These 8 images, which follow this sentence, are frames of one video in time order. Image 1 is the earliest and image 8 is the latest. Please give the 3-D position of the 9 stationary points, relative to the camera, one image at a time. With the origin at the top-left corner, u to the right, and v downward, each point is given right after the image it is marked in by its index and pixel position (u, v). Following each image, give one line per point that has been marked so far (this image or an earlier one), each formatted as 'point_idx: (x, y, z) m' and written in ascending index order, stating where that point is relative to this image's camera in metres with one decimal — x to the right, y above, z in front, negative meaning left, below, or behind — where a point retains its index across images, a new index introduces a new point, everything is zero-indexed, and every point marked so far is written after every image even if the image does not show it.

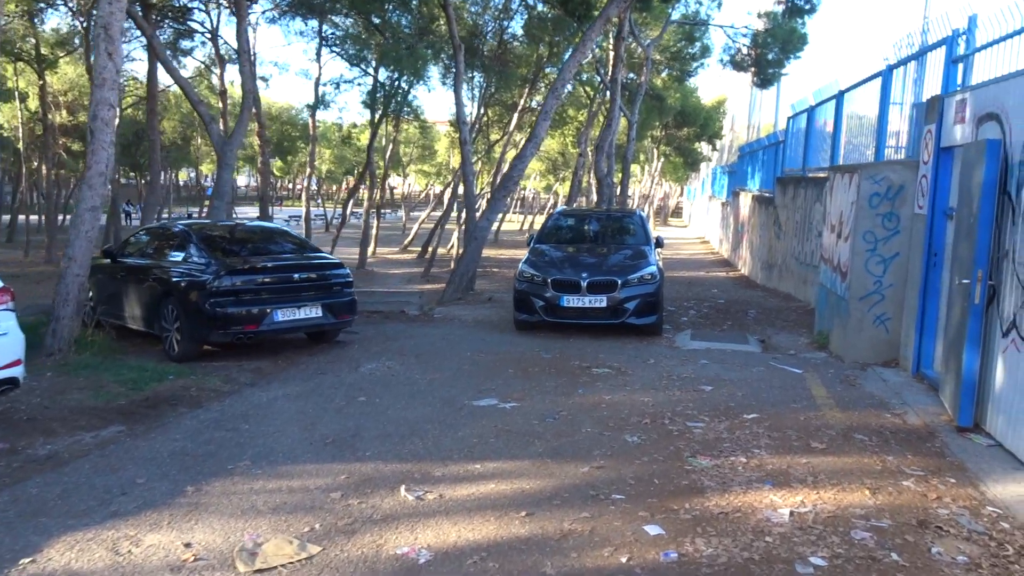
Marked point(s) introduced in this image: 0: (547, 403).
0: (+0.3, -1.1, +7.3) m
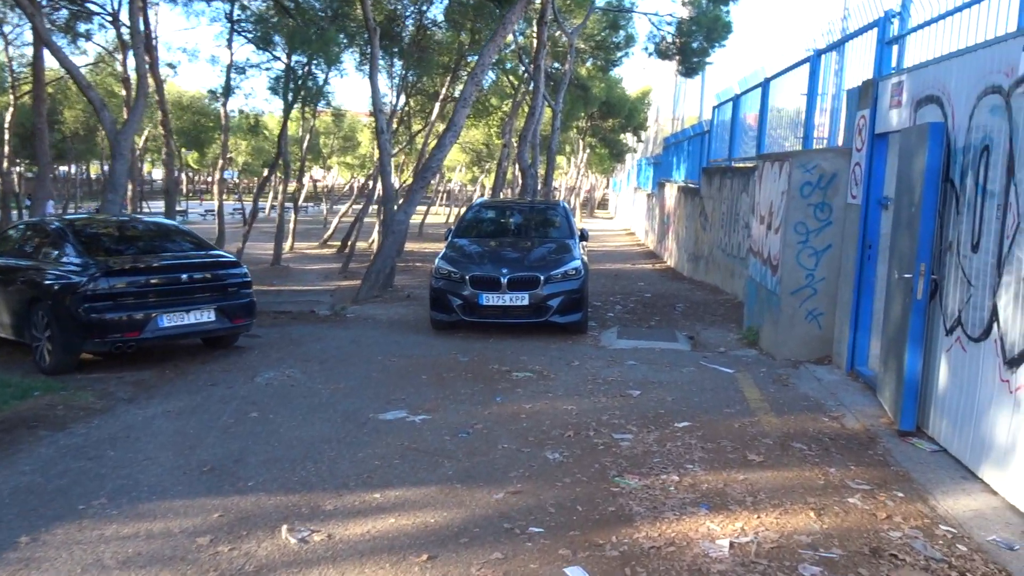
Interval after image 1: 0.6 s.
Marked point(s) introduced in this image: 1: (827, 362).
0: (-0.4, -1.1, +6.6) m
1: (+3.3, -0.8, +8.2) m
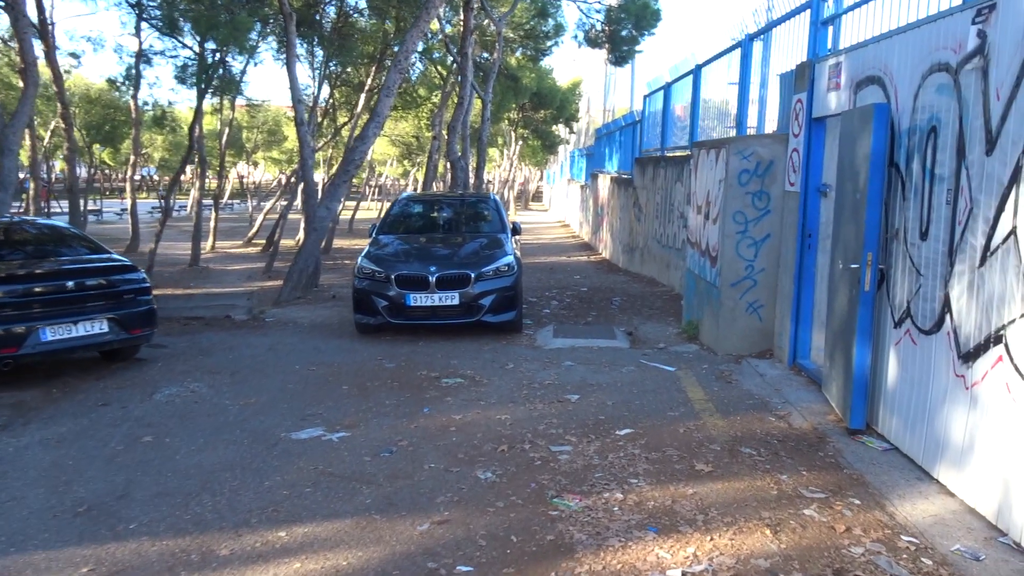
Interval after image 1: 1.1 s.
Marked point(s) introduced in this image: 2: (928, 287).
0: (-1.0, -1.1, +6.0) m
1: (+2.6, -0.7, +7.9) m
2: (+2.7, 0.0, +5.0) m
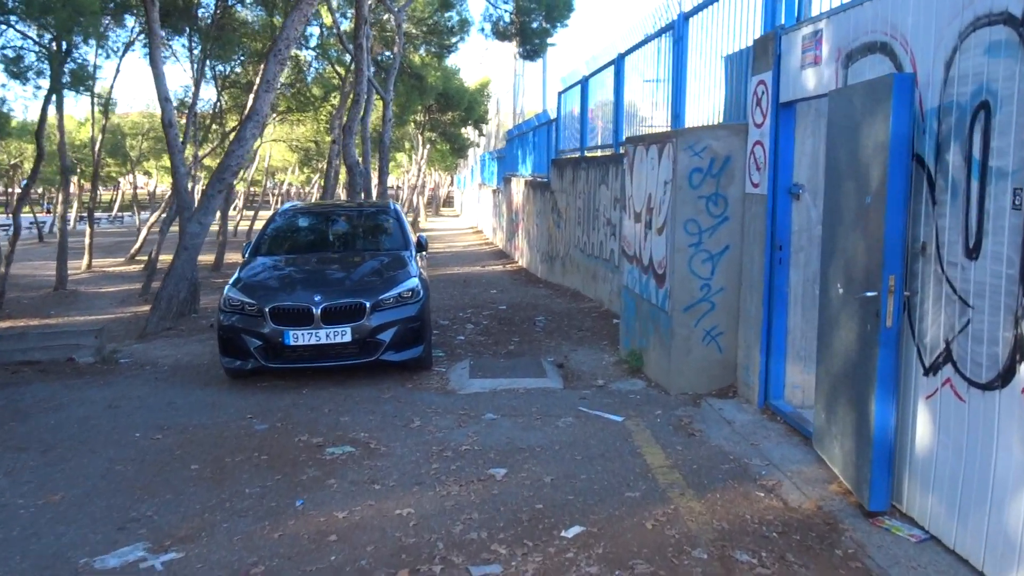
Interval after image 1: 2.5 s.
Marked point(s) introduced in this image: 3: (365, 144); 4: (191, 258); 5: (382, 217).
0: (-1.5, -1.4, +4.3) m
1: (+1.8, -0.9, +6.5) m
2: (+2.2, -0.2, +3.6) m
3: (-3.6, +3.5, +18.9) m
4: (-5.0, +0.5, +12.2) m
5: (-1.7, +0.9, +10.4) m
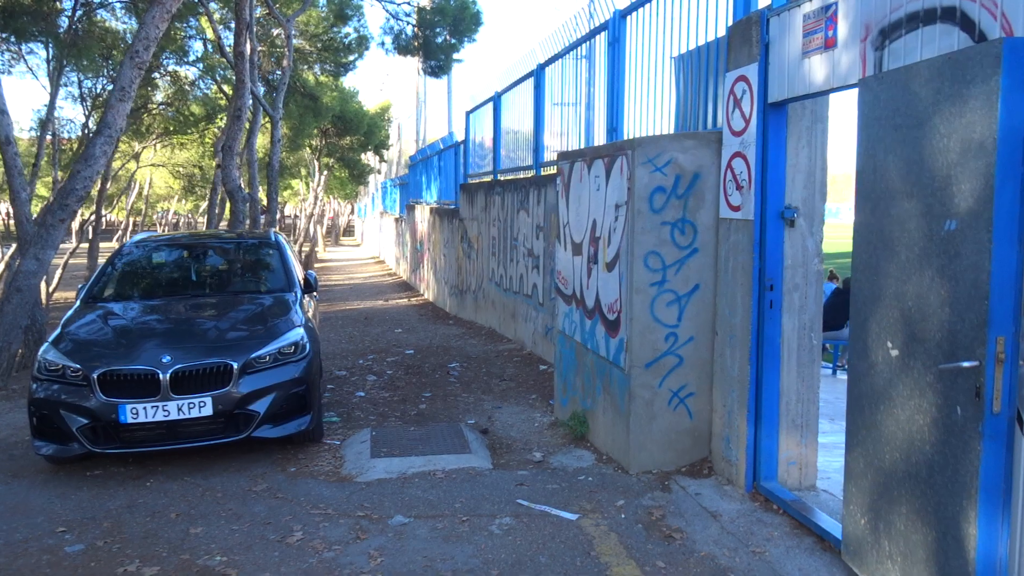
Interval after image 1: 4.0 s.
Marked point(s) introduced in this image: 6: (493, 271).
0: (-1.8, -1.7, +2.5) m
1: (+1.3, -1.2, +5.1) m
2: (+2.0, -0.4, +2.3) m
3: (-5.7, +2.6, +17.0) m
4: (-6.3, -0.2, +10.0) m
5: (-2.8, +0.4, +8.7) m
6: (-0.3, +0.3, +12.9) m
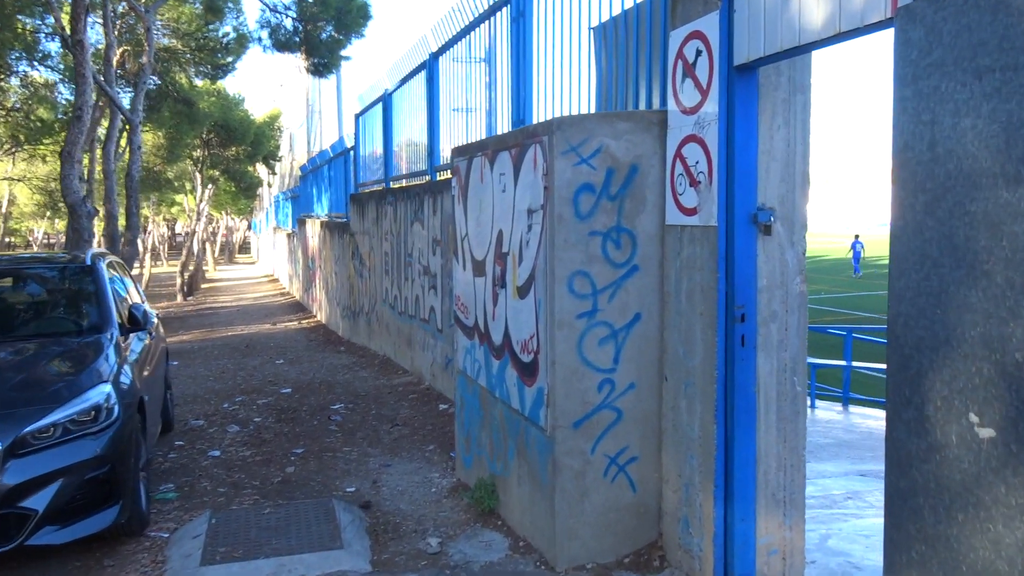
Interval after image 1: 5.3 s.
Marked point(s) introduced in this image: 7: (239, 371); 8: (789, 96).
0: (-2.0, -1.9, +0.9) m
1: (+0.7, -1.4, +3.8) m
2: (+1.7, -0.5, +1.2) m
3: (-7.7, +2.1, +14.8) m
4: (-7.4, -0.6, +7.8) m
5: (-3.8, +0.1, +6.9) m
6: (-1.8, 0.0, +11.4) m
7: (-4.1, -1.2, +11.9) m
8: (+1.2, +0.9, +3.4) m
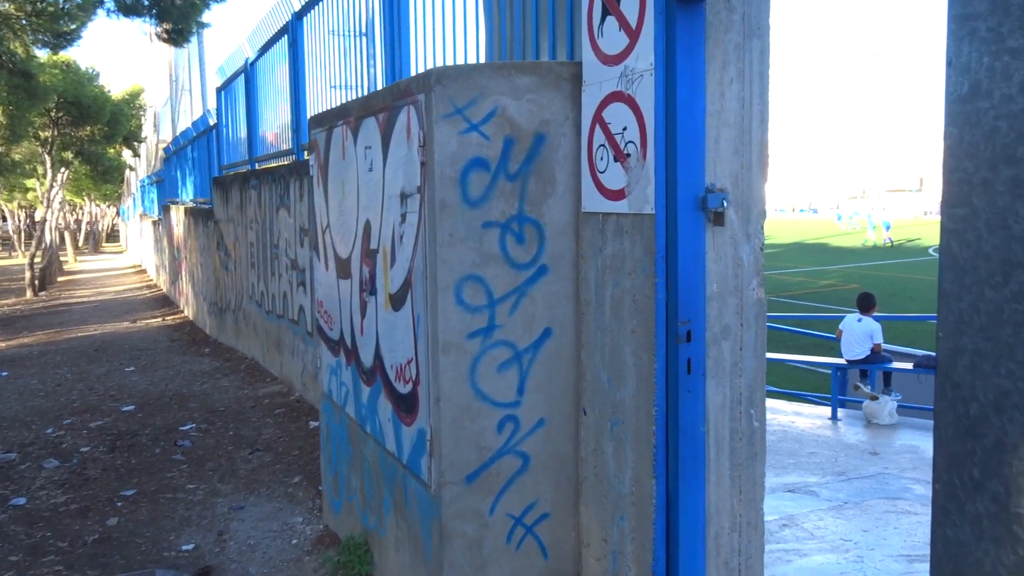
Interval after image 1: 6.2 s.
0: (-2.0, -2.0, -0.3) m
1: (+0.3, -1.4, +3.0) m
2: (+1.6, -0.5, +0.4) m
3: (-9.7, +2.1, +12.6) m
4: (-8.3, -0.7, +5.7) m
5: (-4.7, 0.0, +5.3) m
6: (-3.4, 0.0, +10.1) m
7: (-5.7, -1.2, +10.2) m
8: (+0.8, +0.8, +2.6) m
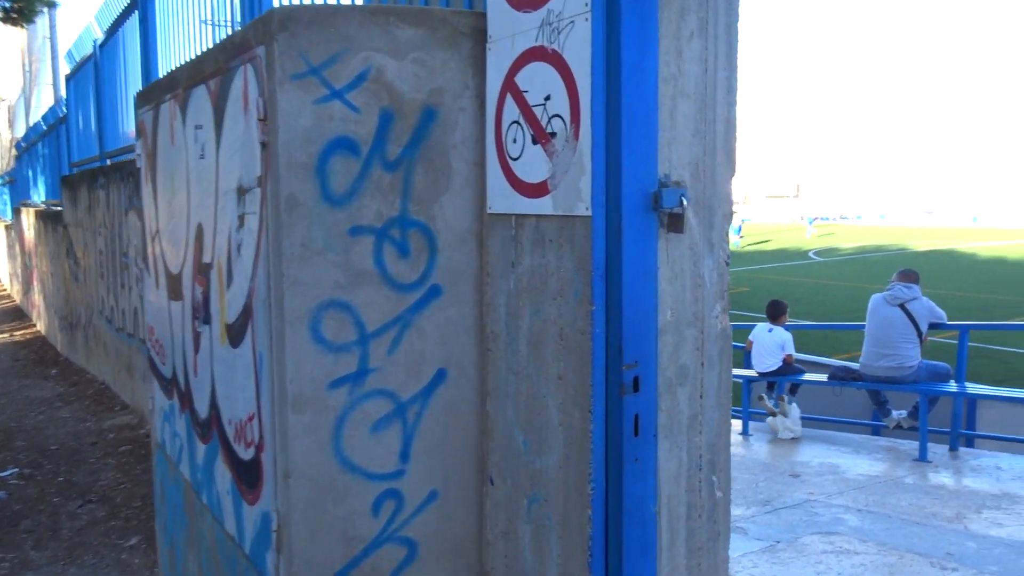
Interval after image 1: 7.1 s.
0: (-1.8, -2.1, -1.4) m
1: (-0.1, -1.5, +2.2) m
2: (+1.6, -0.6, -0.1) m
3: (-11.3, +1.9, +10.4) m
4: (-8.9, -0.9, +3.8) m
5: (-5.3, -0.1, +3.9) m
6: (-4.6, -0.1, +8.8) m
7: (-6.9, -1.4, +8.6) m
8: (+0.5, +0.8, +1.9) m
